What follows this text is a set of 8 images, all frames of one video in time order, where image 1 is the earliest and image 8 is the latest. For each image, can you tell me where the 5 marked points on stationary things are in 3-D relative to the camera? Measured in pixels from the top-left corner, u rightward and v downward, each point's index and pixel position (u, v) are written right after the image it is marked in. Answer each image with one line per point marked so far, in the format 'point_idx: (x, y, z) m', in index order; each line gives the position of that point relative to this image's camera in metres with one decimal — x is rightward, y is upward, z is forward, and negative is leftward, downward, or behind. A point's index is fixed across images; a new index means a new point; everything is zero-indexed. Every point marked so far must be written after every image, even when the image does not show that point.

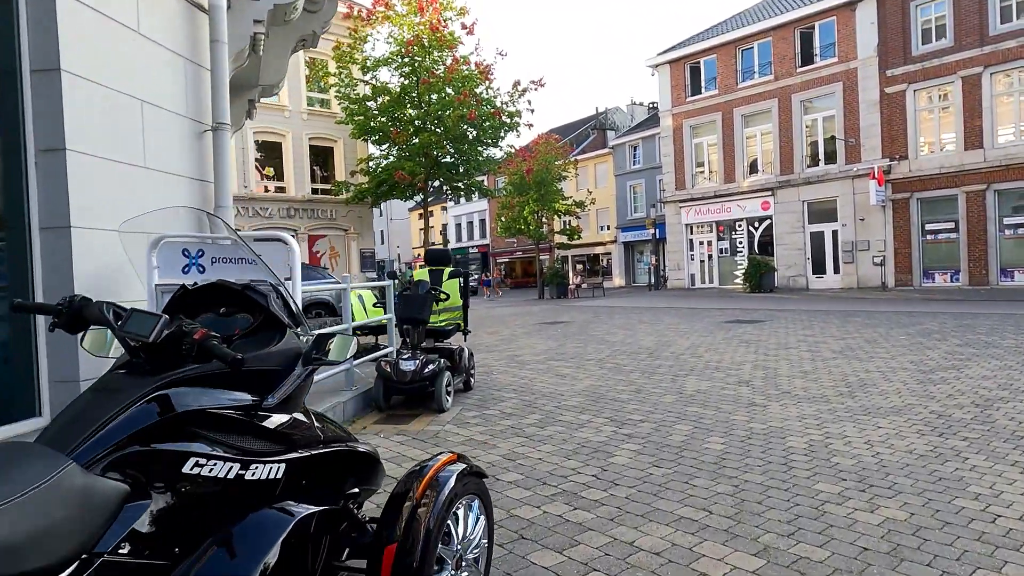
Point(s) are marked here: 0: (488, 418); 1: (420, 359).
0: (-0.2, -1.2, +6.3) m
1: (-0.9, -0.7, +6.5) m
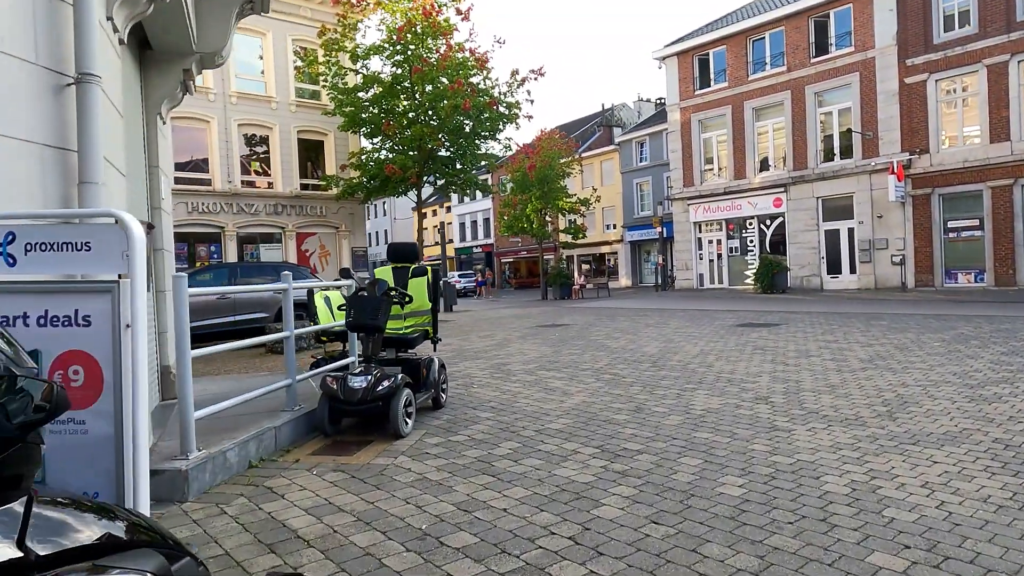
0: (-0.5, -1.2, +5.2) m
1: (-1.1, -0.7, +5.4) m
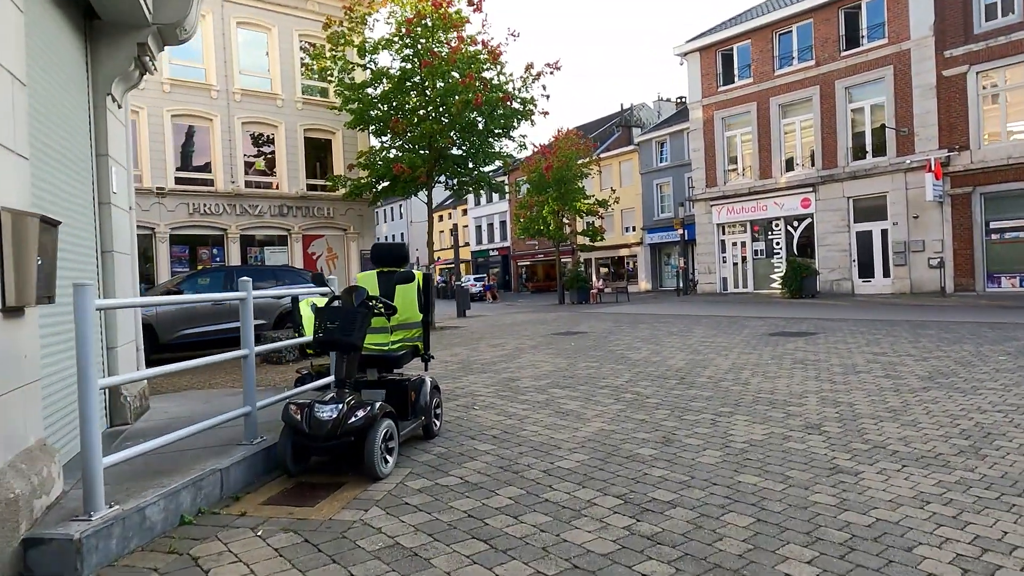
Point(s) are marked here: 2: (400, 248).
0: (-0.5, -1.3, +4.2) m
1: (-1.1, -0.8, +4.5) m
2: (-1.0, +0.3, +5.6) m
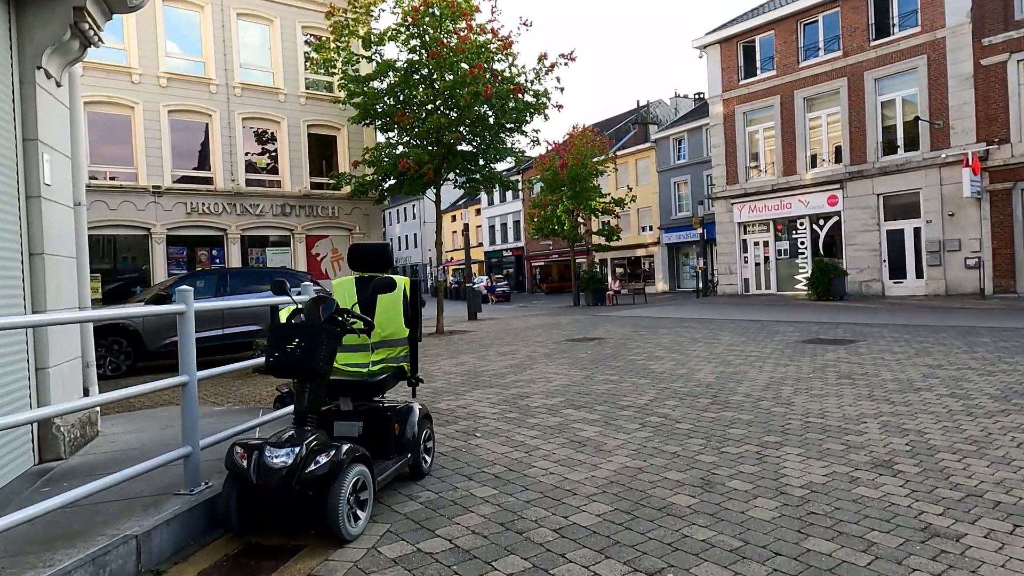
0: (-0.4, -1.4, +3.2) m
1: (-1.1, -0.8, +3.5) m
2: (-0.9, +0.3, +4.6) m
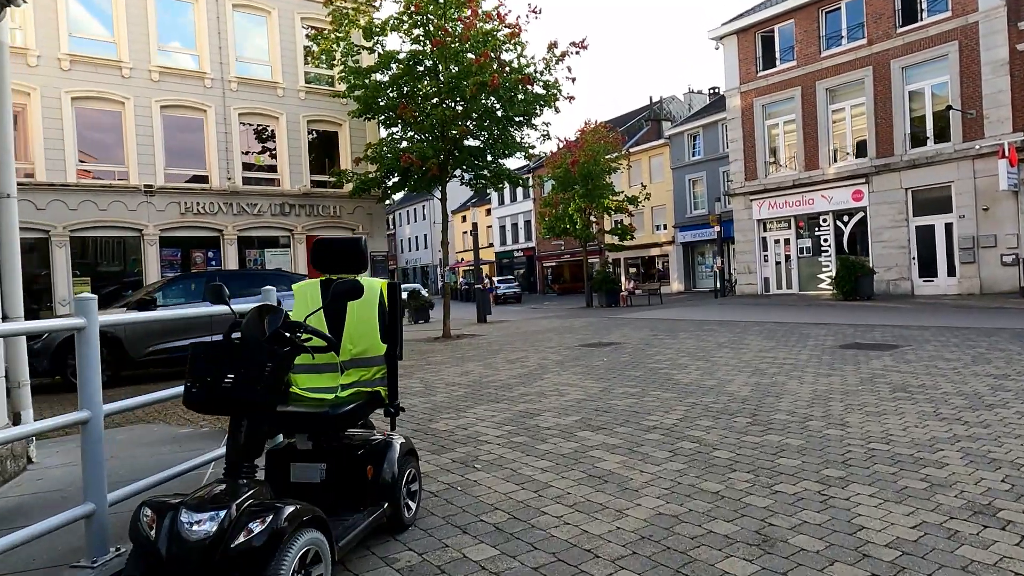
0: (-0.4, -1.4, +2.3) m
1: (-1.1, -0.9, +2.6) m
2: (-0.9, +0.2, +3.7) m
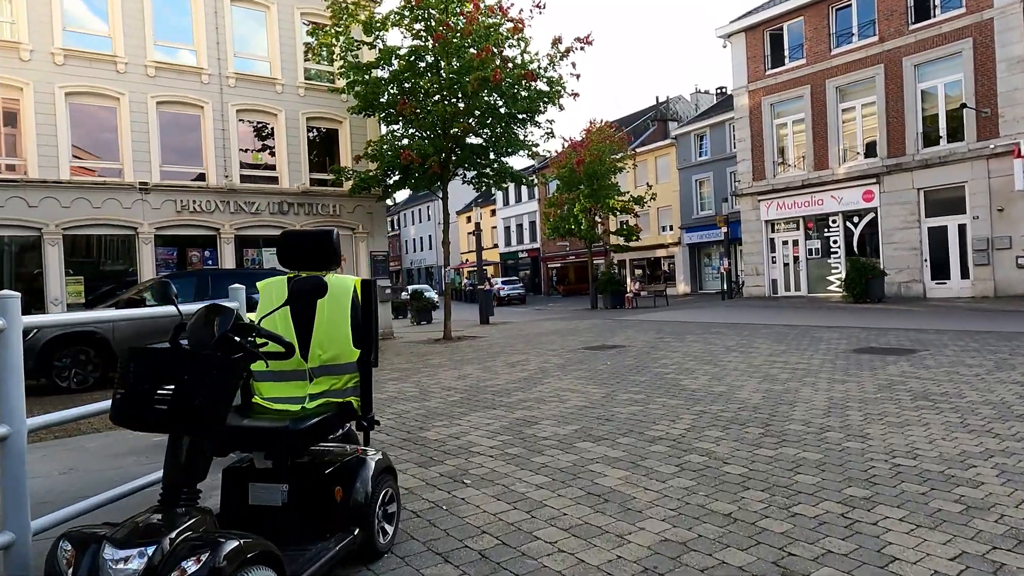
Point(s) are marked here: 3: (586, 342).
0: (-0.5, -1.4, +1.9) m
1: (-1.2, -0.9, +2.2) m
2: (-1.0, +0.3, +3.3) m
3: (+1.5, -1.1, +13.5) m
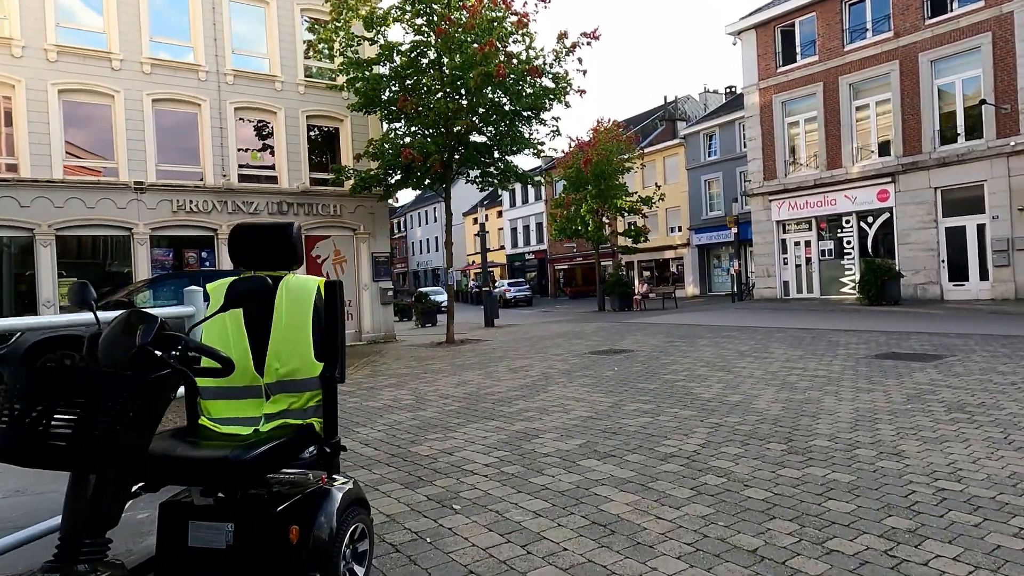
0: (-0.6, -1.4, +1.4) m
1: (-1.2, -0.9, +1.8) m
2: (-1.0, +0.2, +2.9) m
3: (+1.6, -1.1, +13.0) m
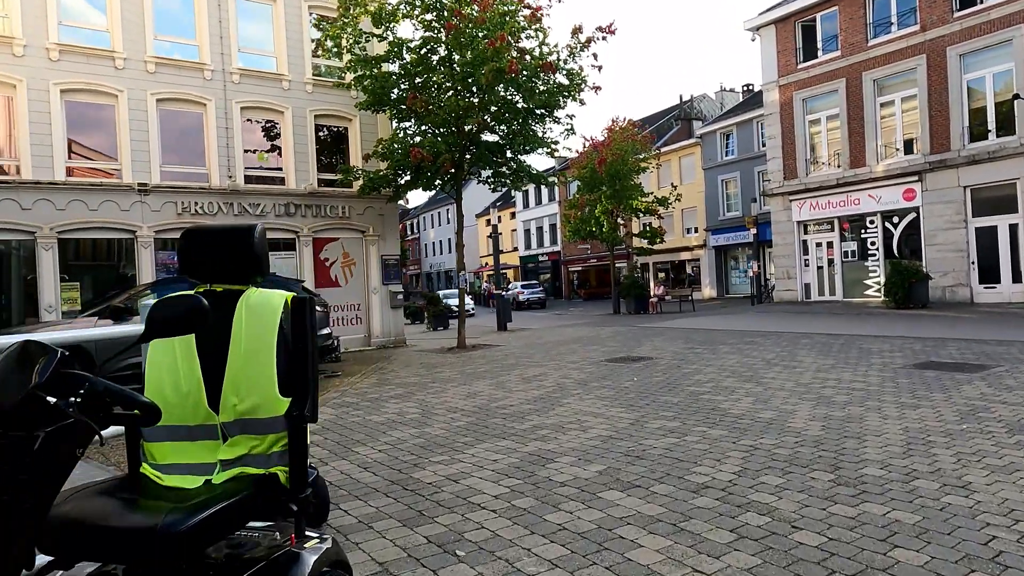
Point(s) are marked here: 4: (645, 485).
0: (-0.6, -1.4, +0.9) m
1: (-1.2, -0.9, +1.3) m
2: (-1.0, +0.2, +2.3) m
3: (+1.8, -1.2, +12.5) m
4: (+0.9, -1.3, +4.5) m
